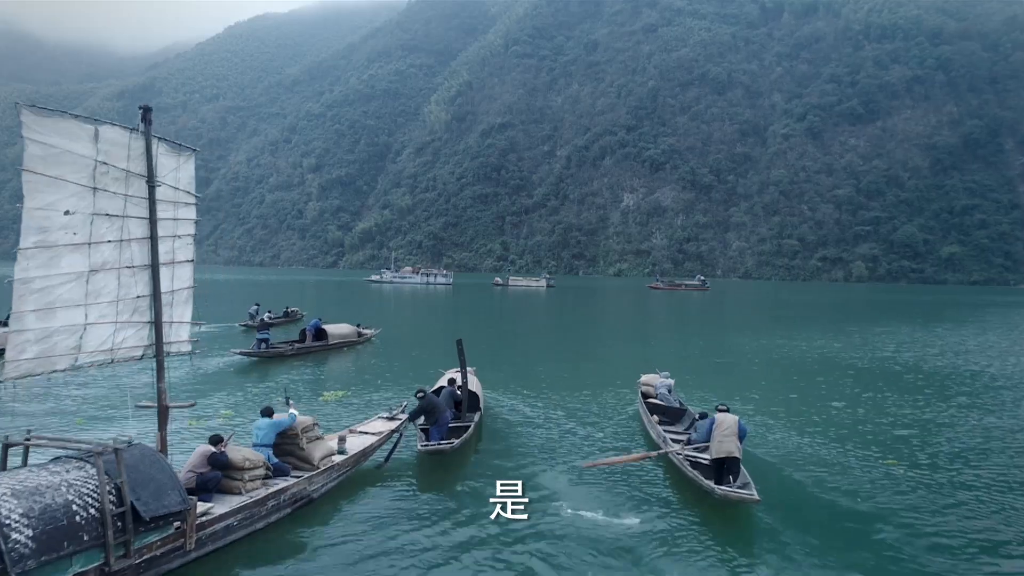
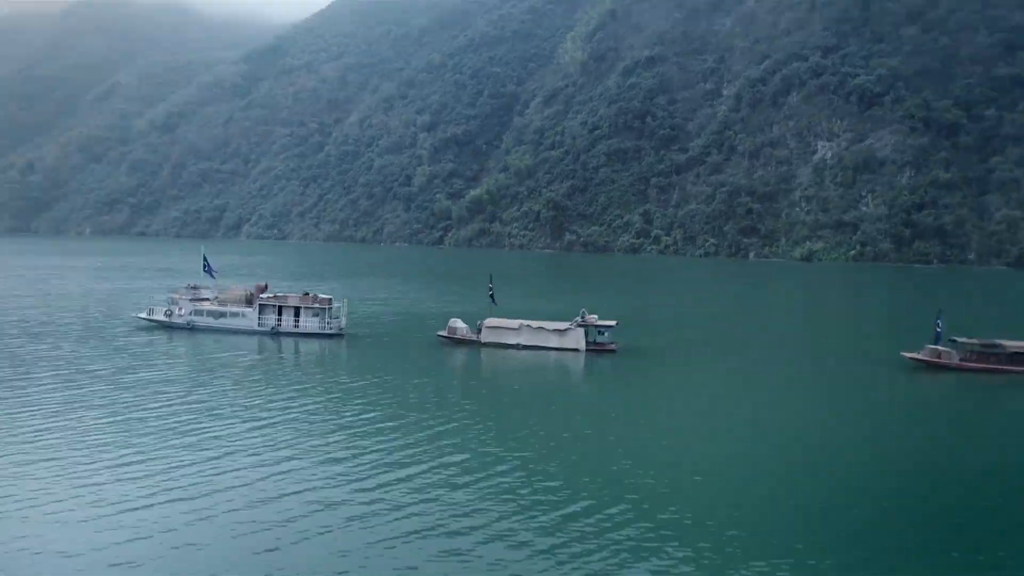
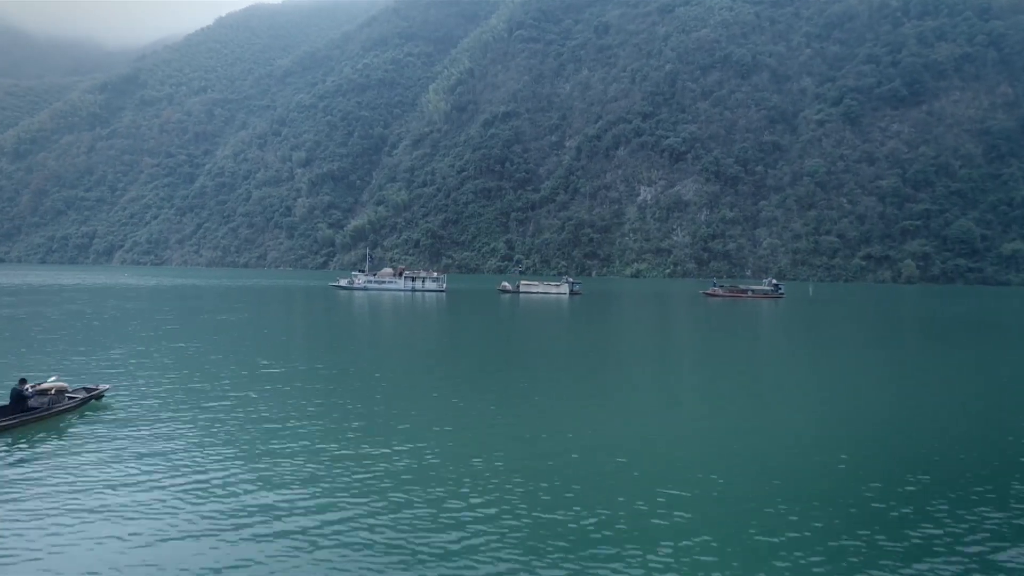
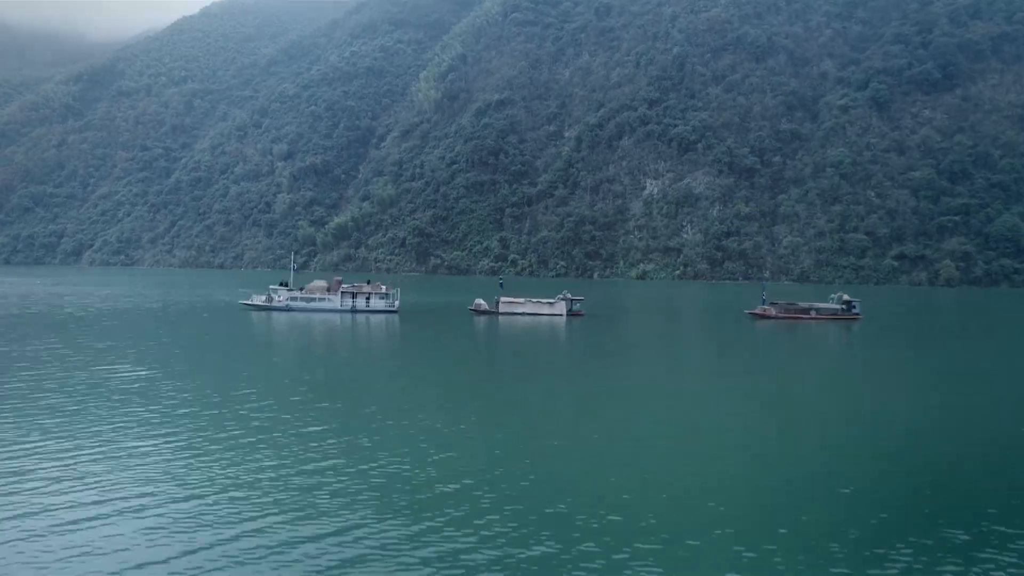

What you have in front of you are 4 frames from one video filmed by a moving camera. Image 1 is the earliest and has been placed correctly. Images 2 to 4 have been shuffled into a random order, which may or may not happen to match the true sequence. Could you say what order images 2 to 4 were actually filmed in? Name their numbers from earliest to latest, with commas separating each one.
3, 4, 2
